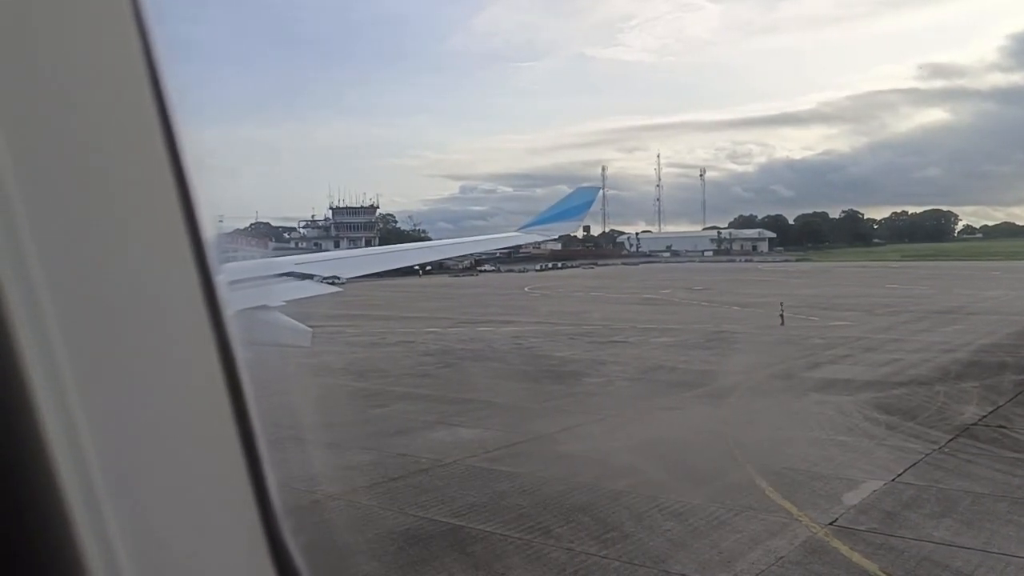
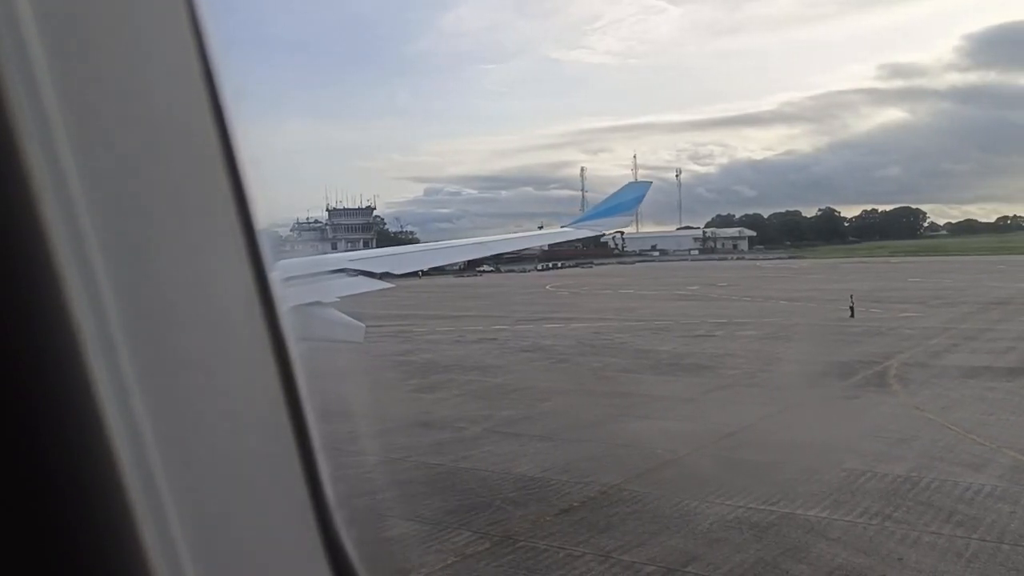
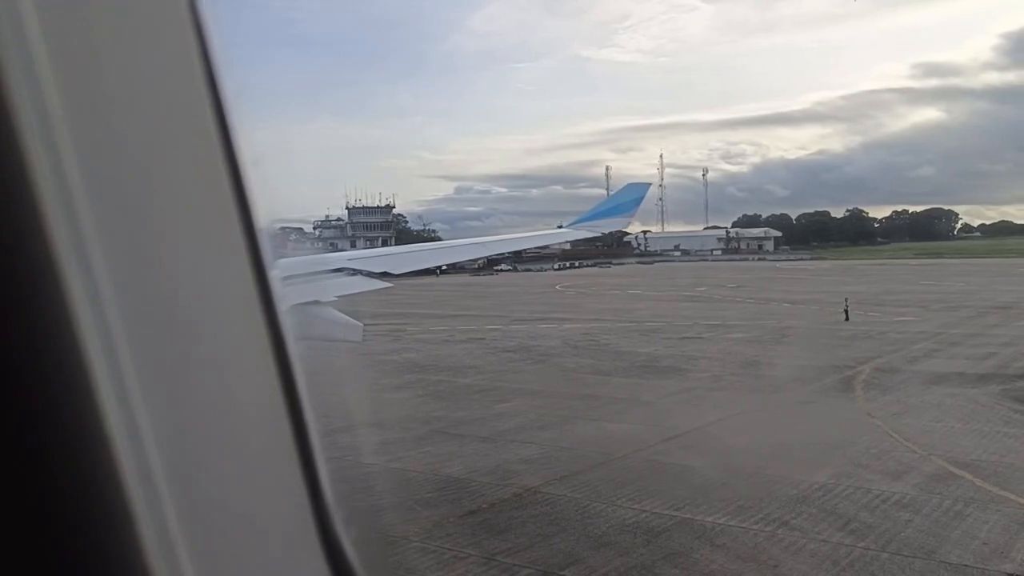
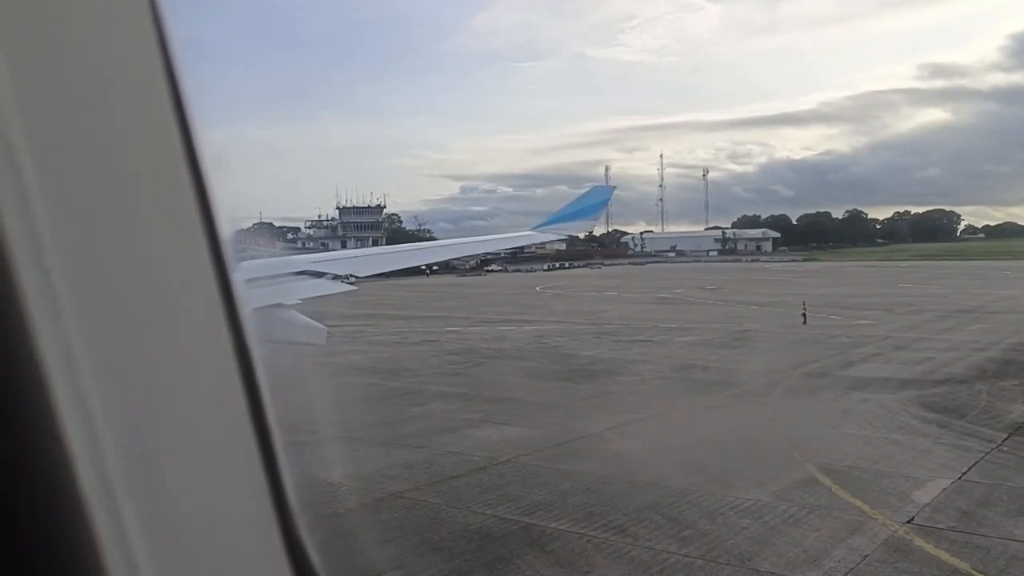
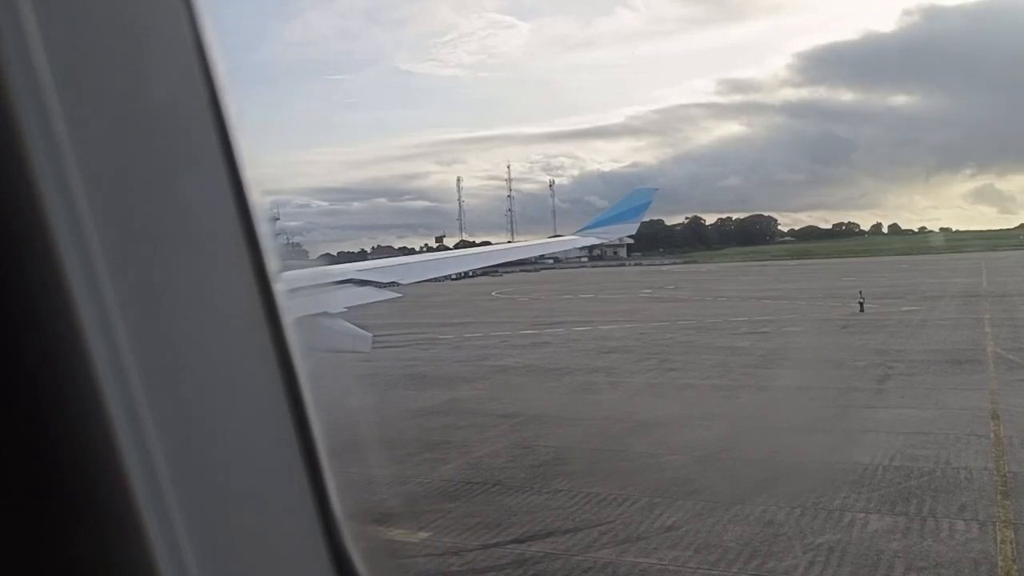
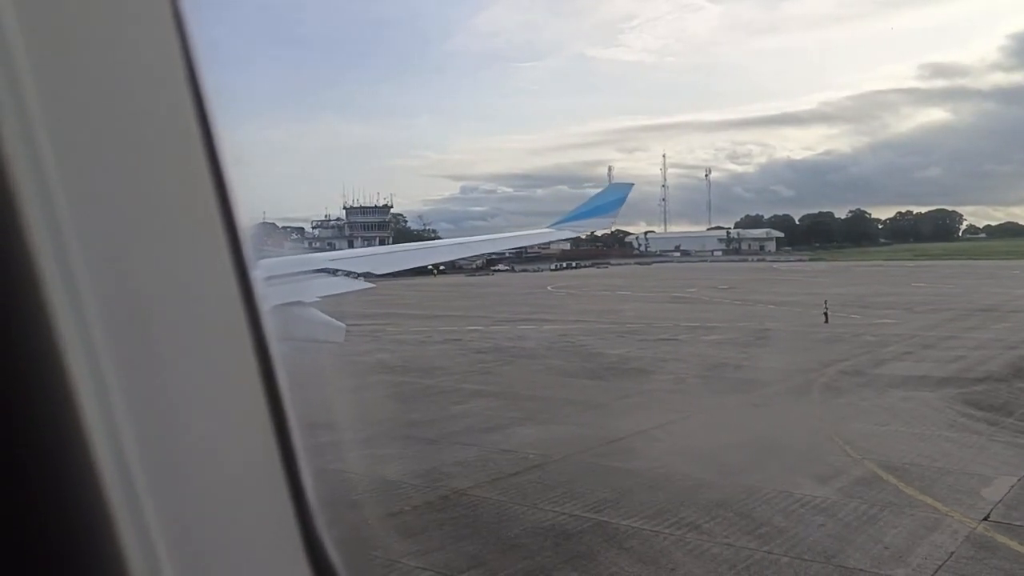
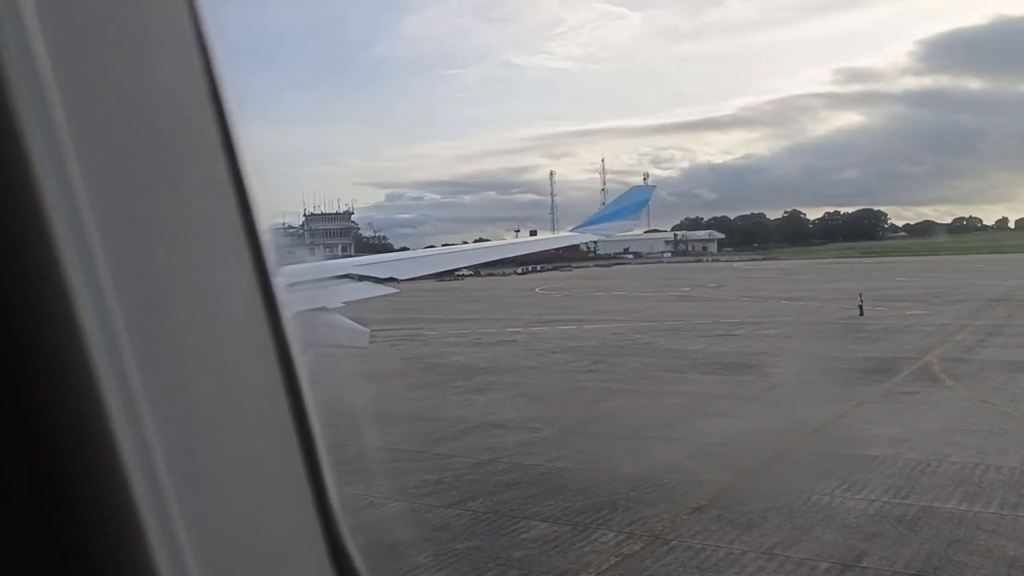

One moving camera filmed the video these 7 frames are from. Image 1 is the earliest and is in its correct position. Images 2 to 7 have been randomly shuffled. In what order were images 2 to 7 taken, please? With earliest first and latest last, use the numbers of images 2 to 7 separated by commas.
4, 6, 3, 2, 7, 5
